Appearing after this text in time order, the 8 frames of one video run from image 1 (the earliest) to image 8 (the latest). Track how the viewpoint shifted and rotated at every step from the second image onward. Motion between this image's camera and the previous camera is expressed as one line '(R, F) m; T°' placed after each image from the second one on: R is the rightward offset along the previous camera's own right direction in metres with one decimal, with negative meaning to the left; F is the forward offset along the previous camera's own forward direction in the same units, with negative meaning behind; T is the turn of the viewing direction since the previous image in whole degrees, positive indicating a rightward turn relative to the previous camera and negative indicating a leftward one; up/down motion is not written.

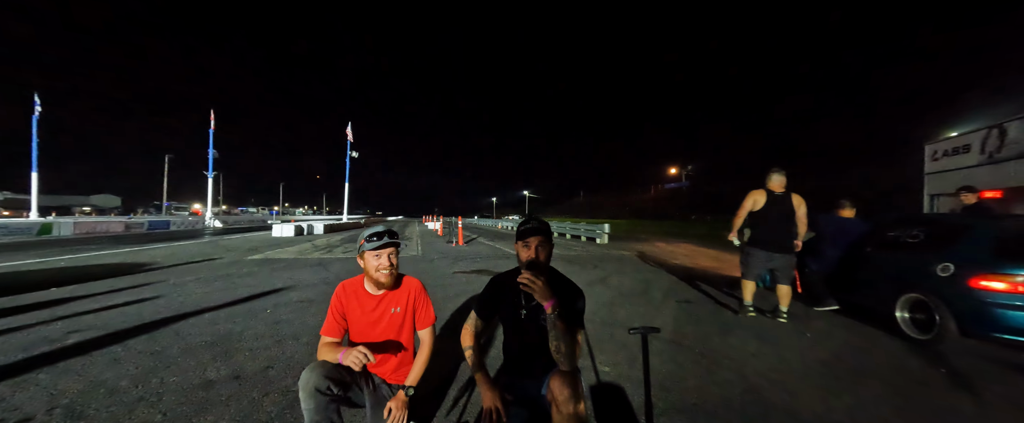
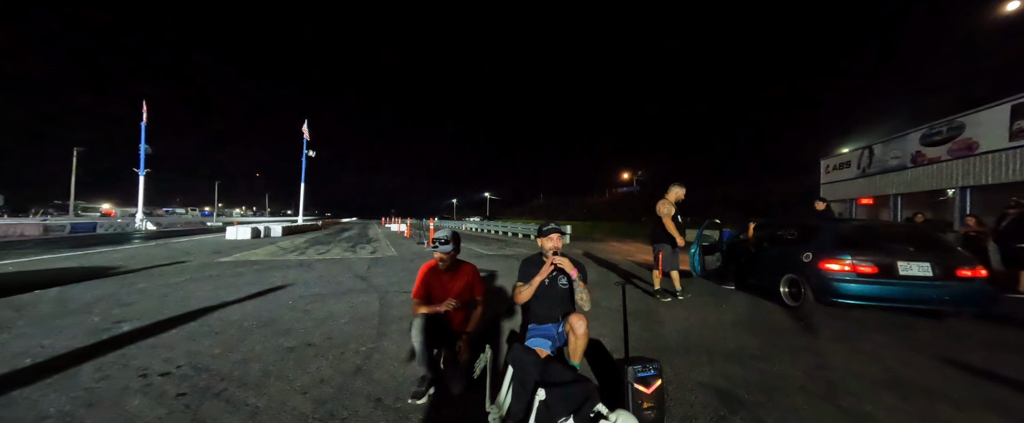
(-0.5, -0.8) m; +8°
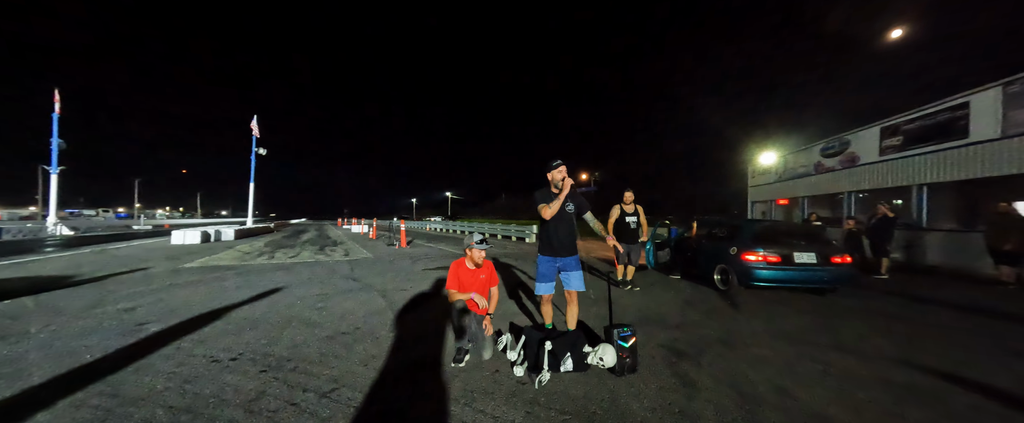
(-0.5, -0.6) m; +7°
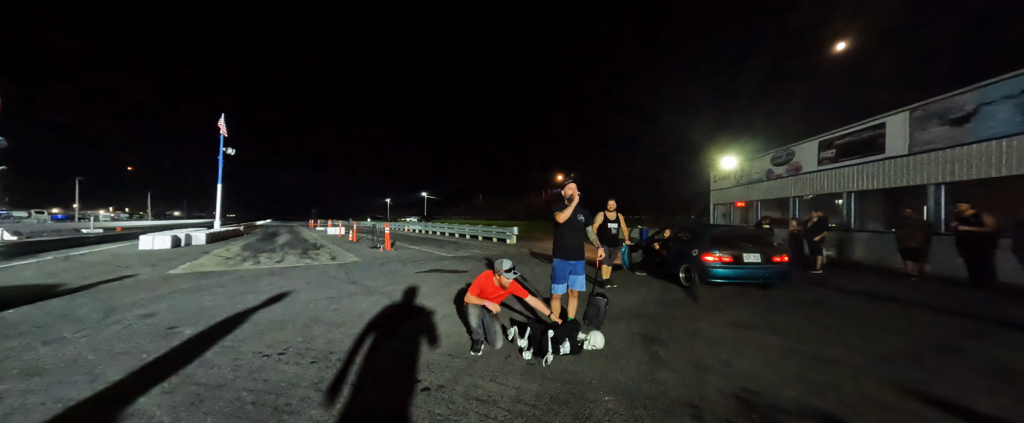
(-0.3, -0.5) m; +4°
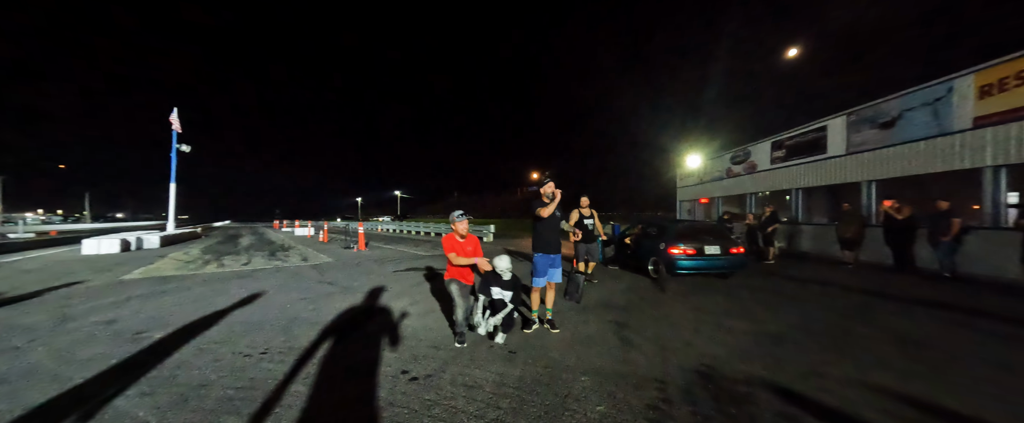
(0.0, -0.2) m; +4°
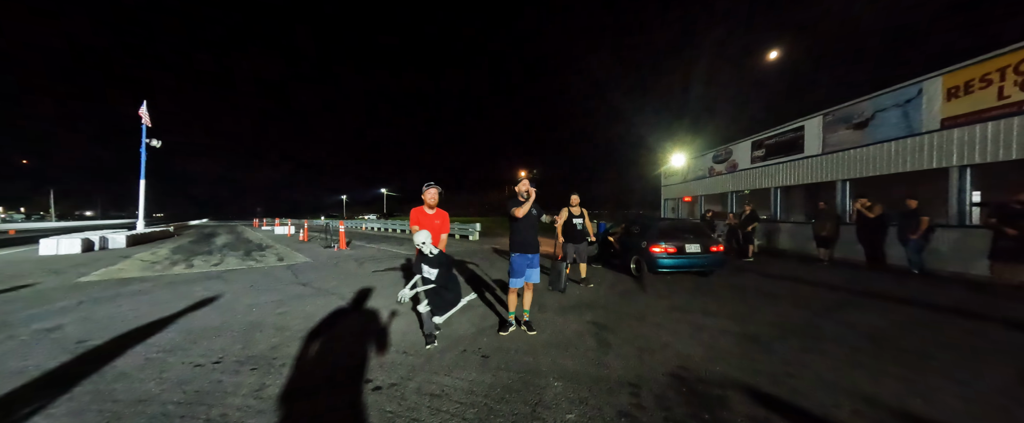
(+0.2, +0.1) m; +2°
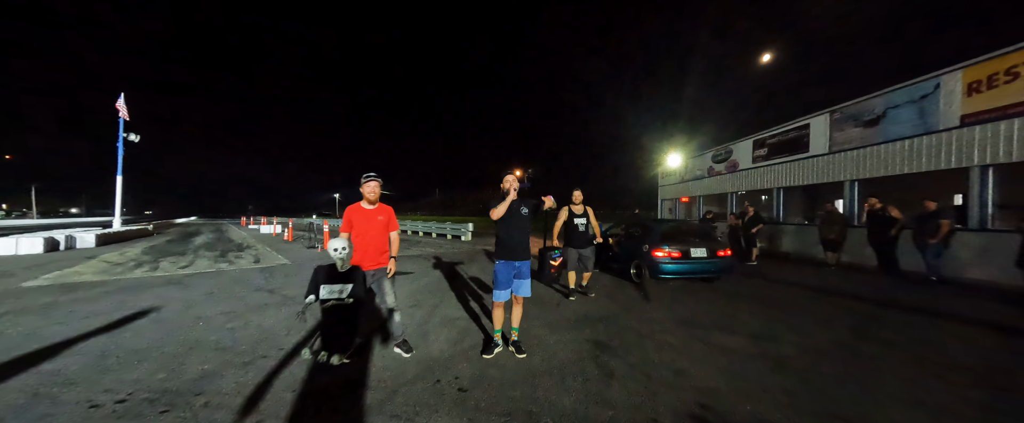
(+0.1, +0.5) m; +1°
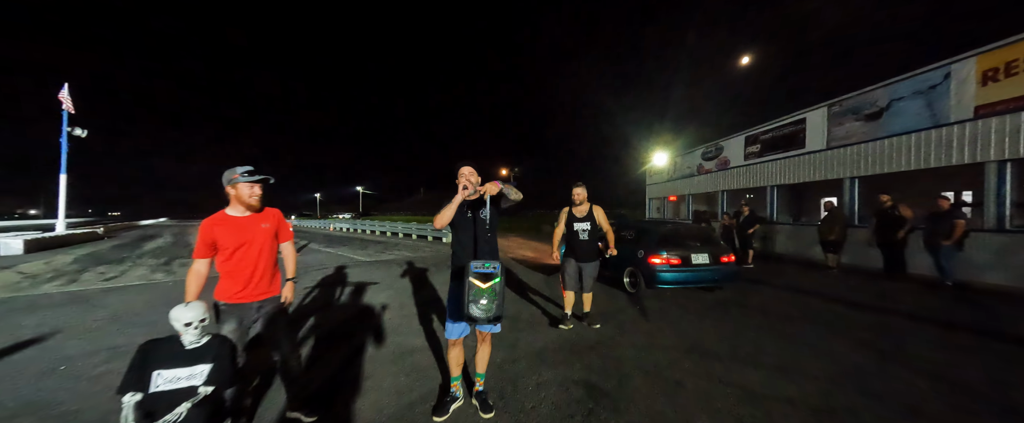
(+0.2, +0.8) m; +2°
